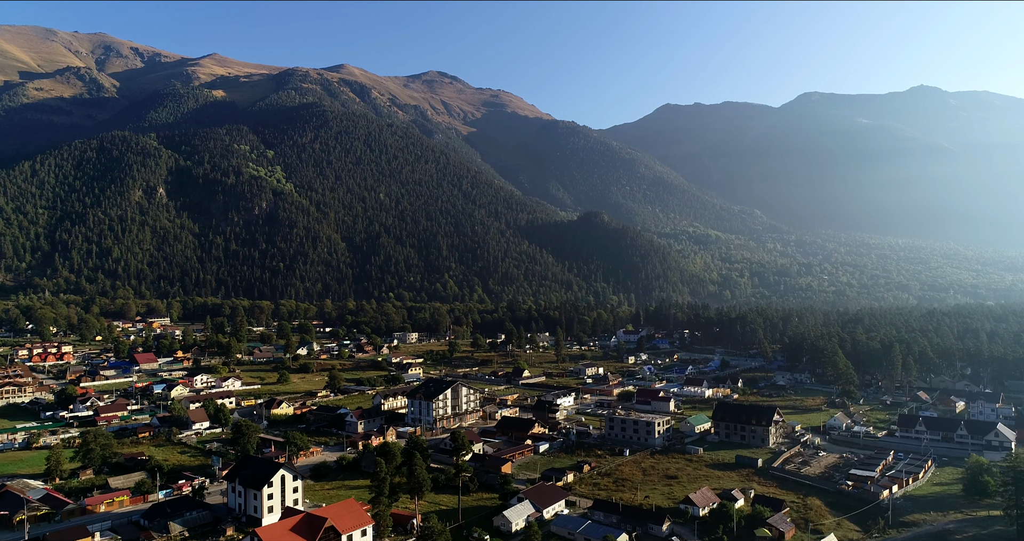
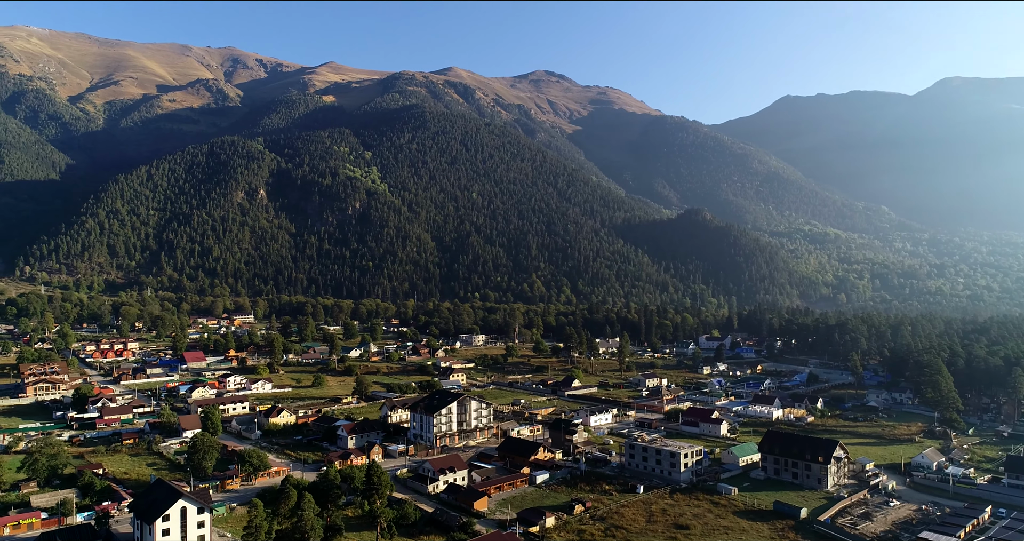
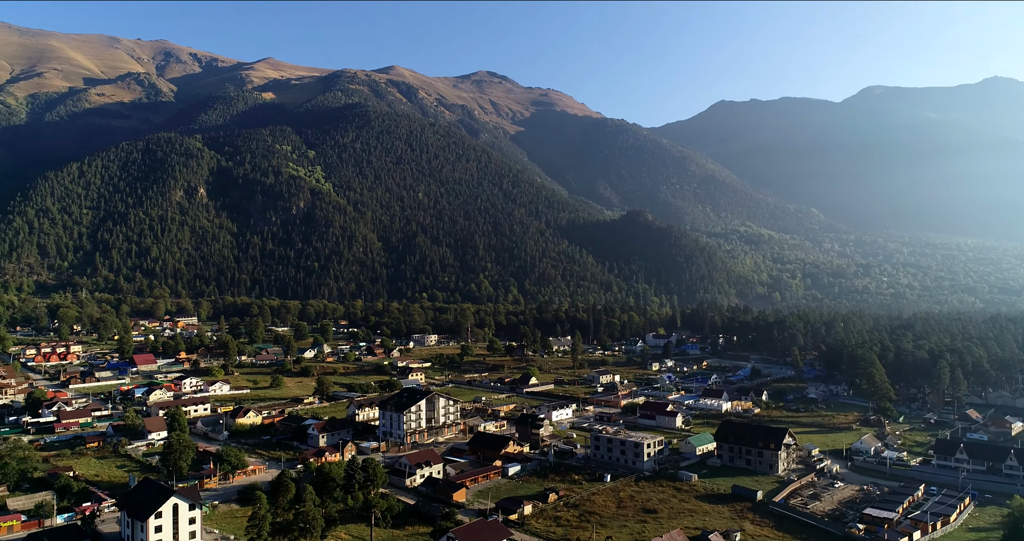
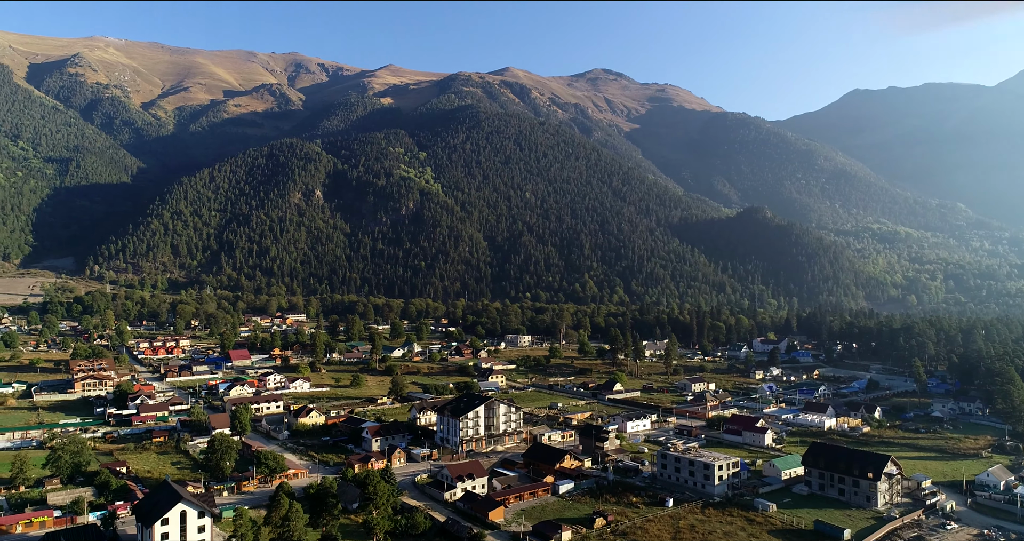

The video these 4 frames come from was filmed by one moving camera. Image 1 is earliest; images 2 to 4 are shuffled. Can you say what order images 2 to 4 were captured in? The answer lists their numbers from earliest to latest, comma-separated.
3, 2, 4
